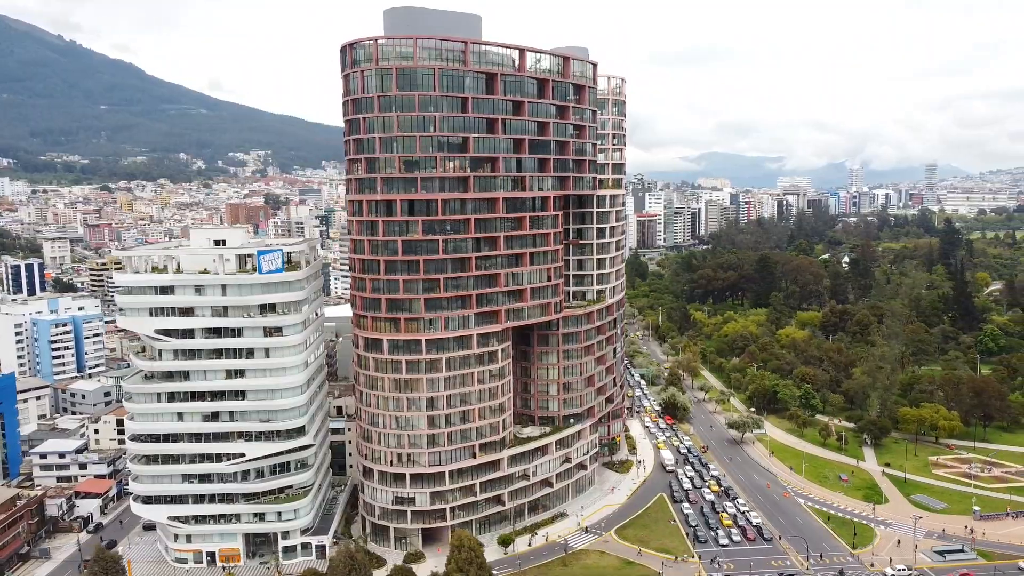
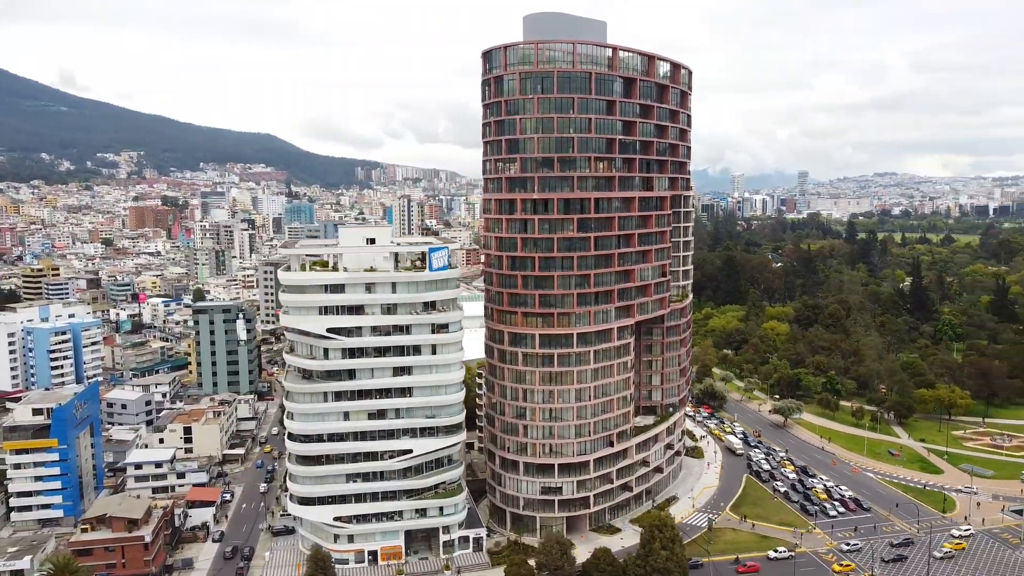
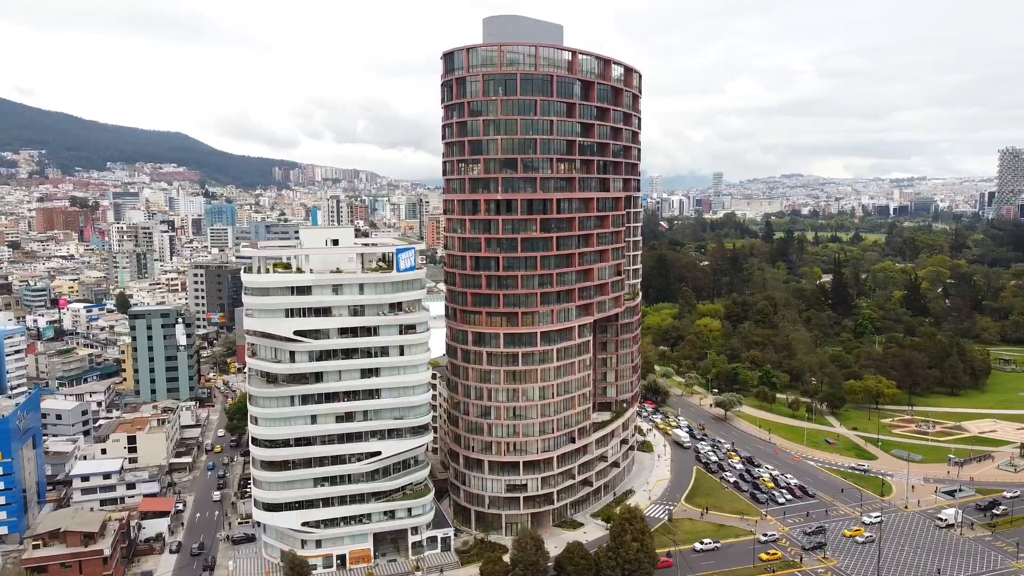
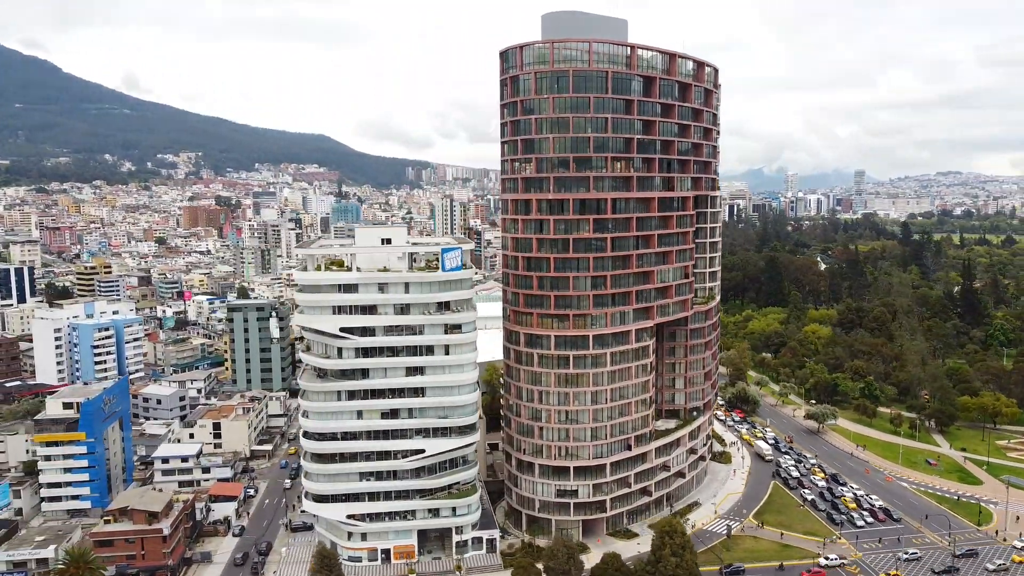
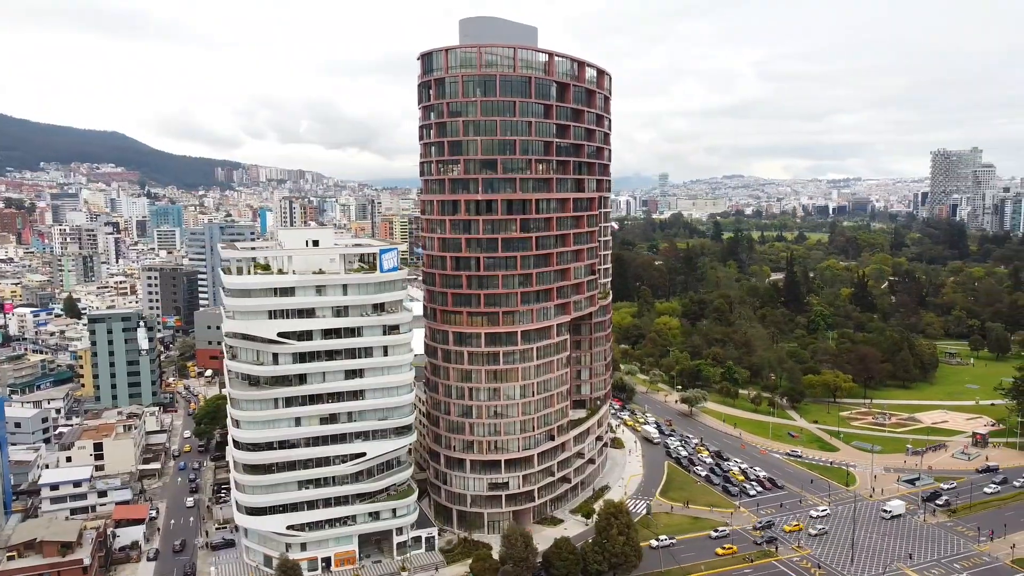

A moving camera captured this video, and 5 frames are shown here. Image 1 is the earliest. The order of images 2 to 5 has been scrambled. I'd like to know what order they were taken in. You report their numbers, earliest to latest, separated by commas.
4, 2, 3, 5
